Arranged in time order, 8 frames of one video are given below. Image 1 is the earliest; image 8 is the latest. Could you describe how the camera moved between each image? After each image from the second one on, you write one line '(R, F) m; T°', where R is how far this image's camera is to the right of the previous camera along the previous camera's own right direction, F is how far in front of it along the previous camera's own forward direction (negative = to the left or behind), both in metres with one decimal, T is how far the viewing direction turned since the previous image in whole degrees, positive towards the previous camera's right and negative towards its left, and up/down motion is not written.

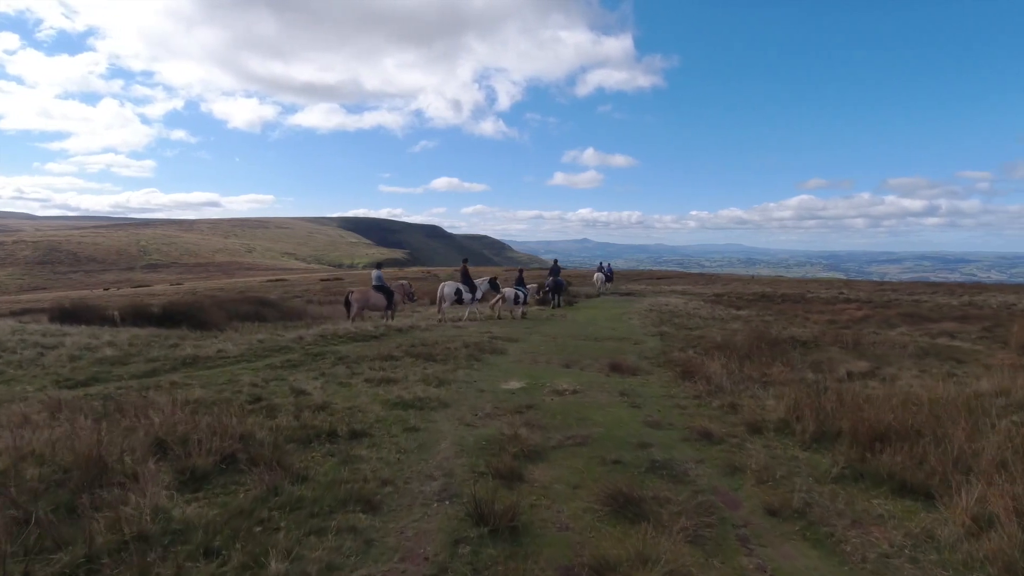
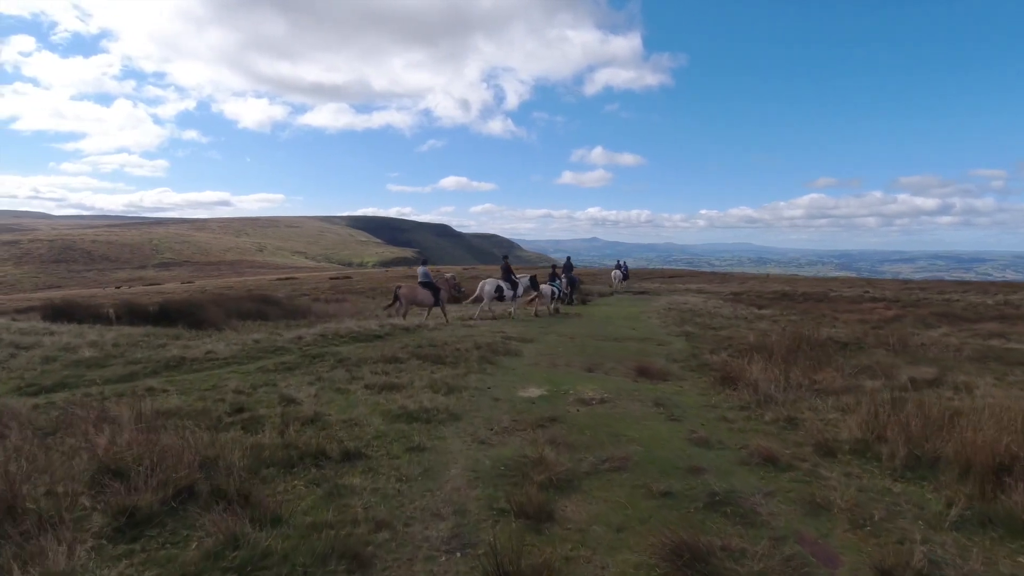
(-0.2, +1.6) m; -1°
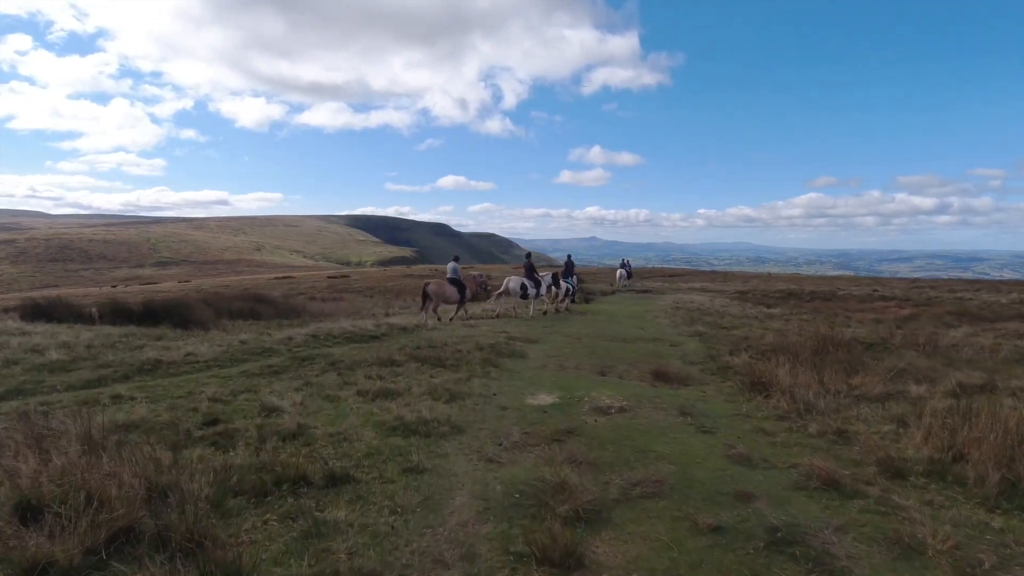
(-0.2, +1.2) m; 0°
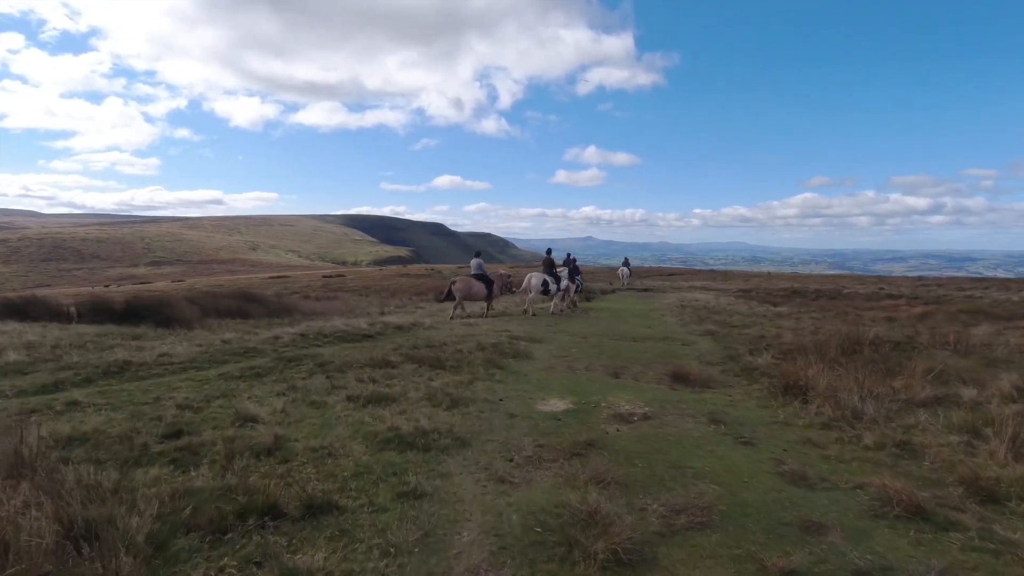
(-0.2, +1.2) m; 0°
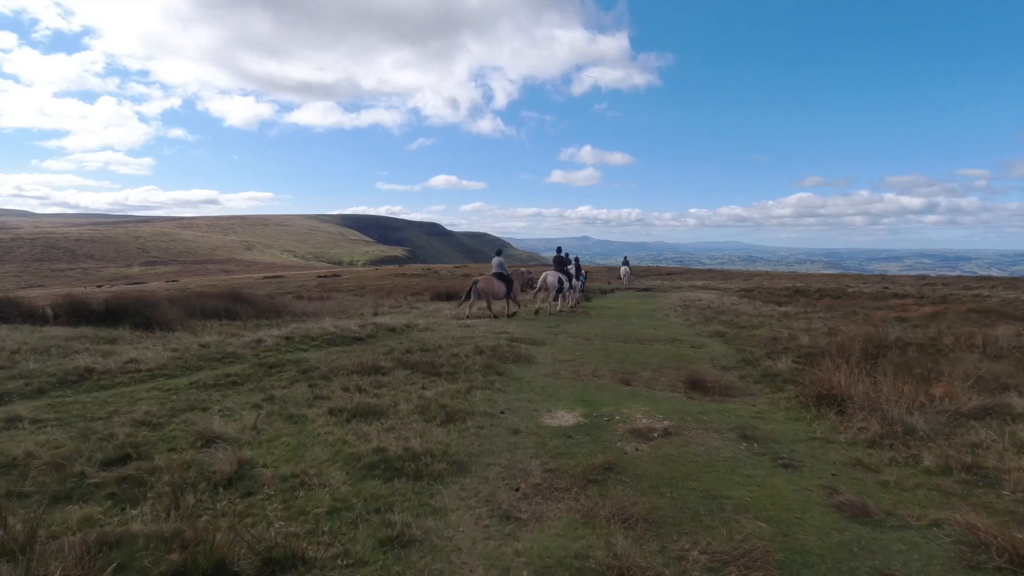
(-0.1, +1.1) m; 0°
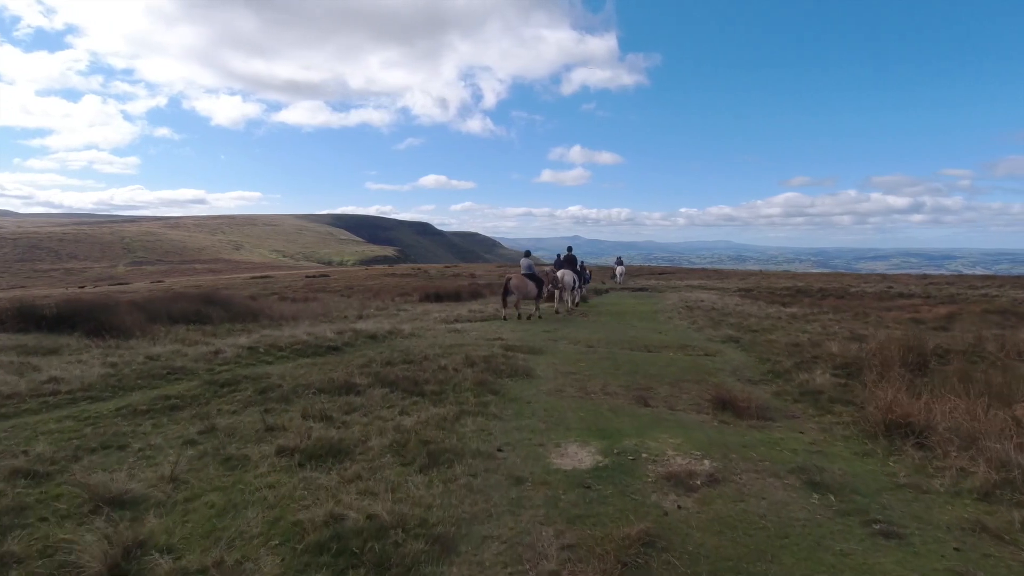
(-0.1, +1.9) m; +1°
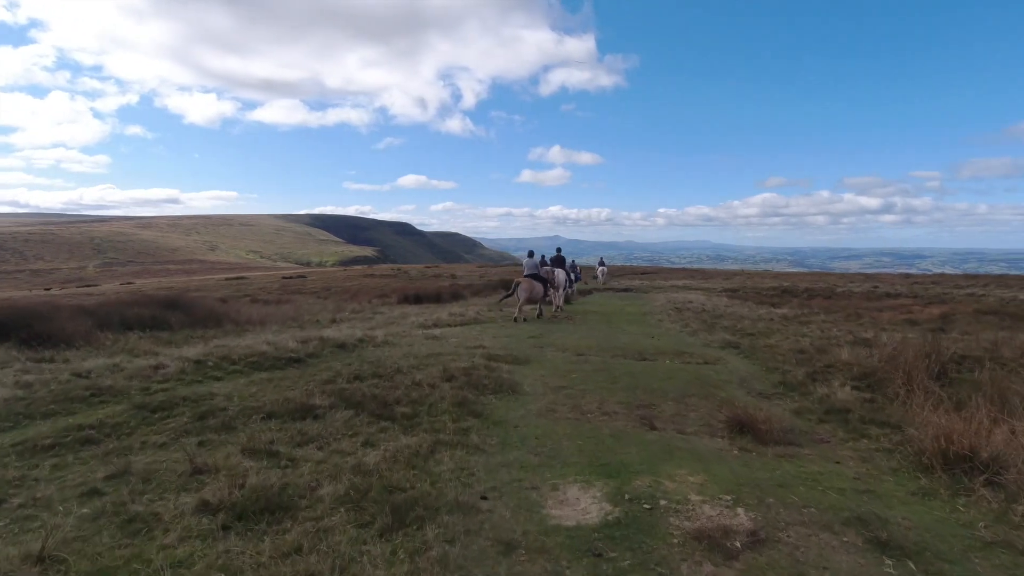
(-0.1, +1.4) m; +2°
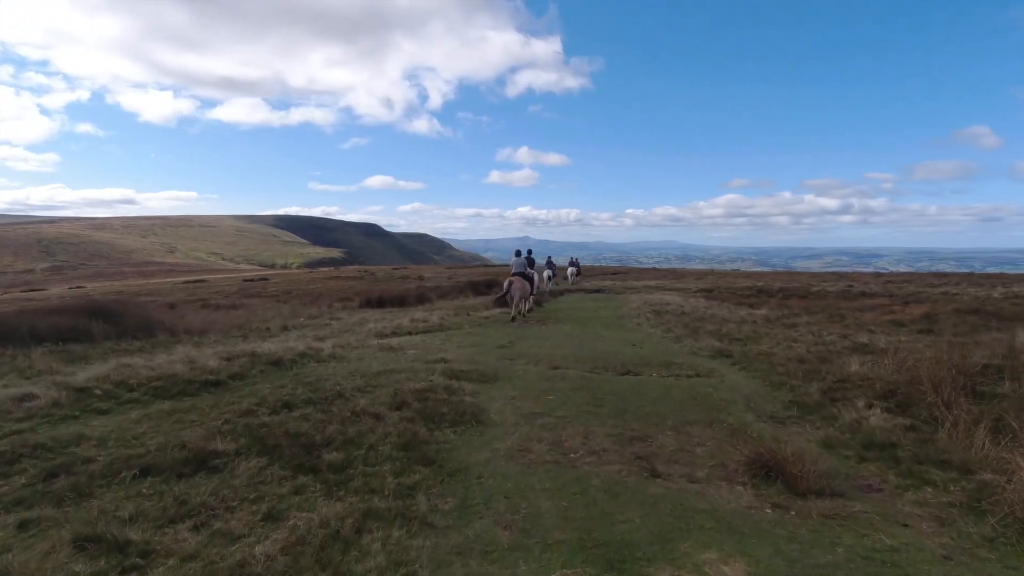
(+0.1, +2.1) m; +3°
